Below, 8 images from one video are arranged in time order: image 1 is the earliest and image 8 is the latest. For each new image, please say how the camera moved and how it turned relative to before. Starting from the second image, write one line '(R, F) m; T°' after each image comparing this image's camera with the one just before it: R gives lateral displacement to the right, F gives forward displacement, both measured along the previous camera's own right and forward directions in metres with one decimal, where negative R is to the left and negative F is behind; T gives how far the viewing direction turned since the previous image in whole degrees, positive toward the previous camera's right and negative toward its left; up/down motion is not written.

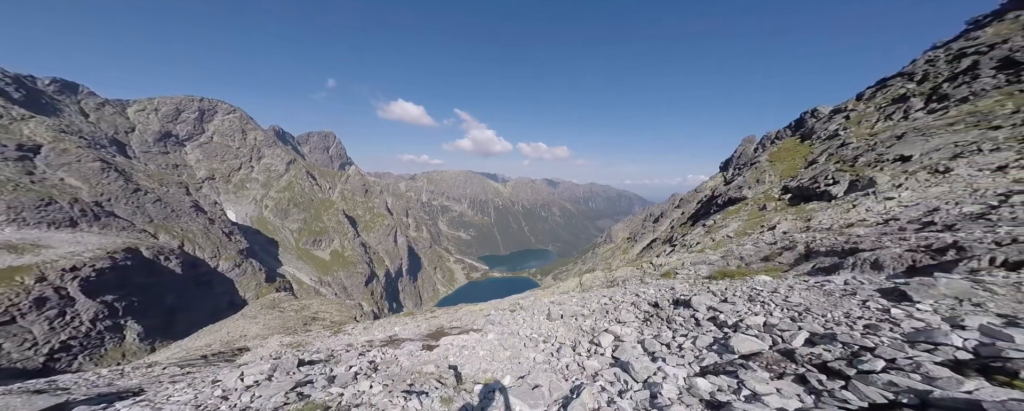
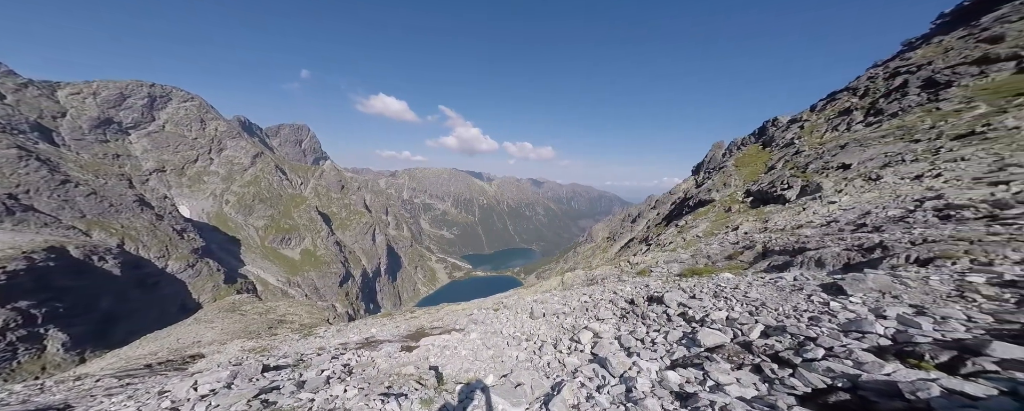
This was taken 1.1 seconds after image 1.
(+0.4, -0.7) m; +3°
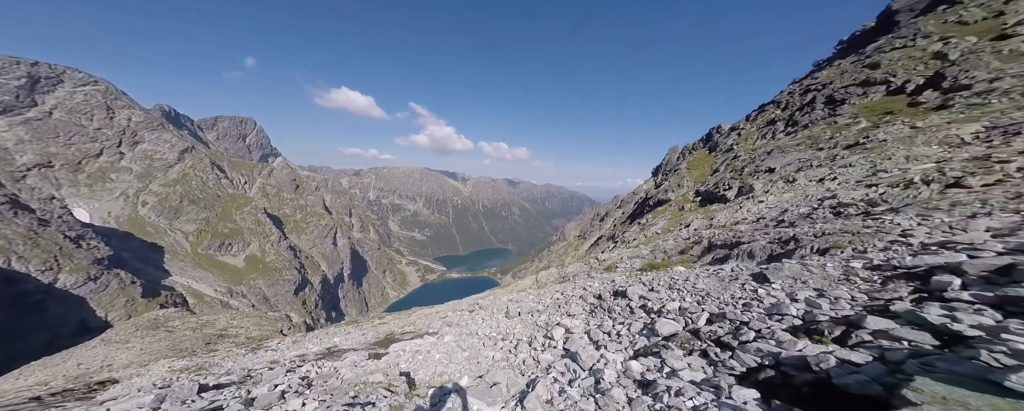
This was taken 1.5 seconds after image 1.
(+0.6, -0.9) m; +4°
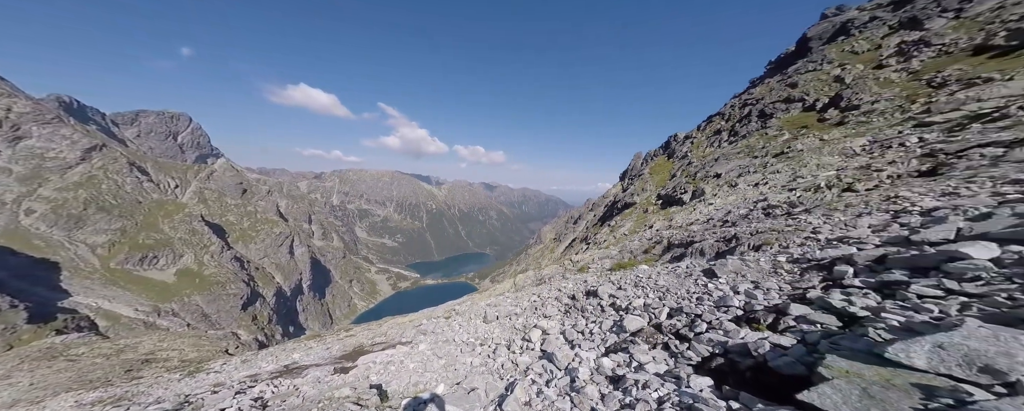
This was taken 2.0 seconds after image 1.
(+0.5, -0.8) m; +4°
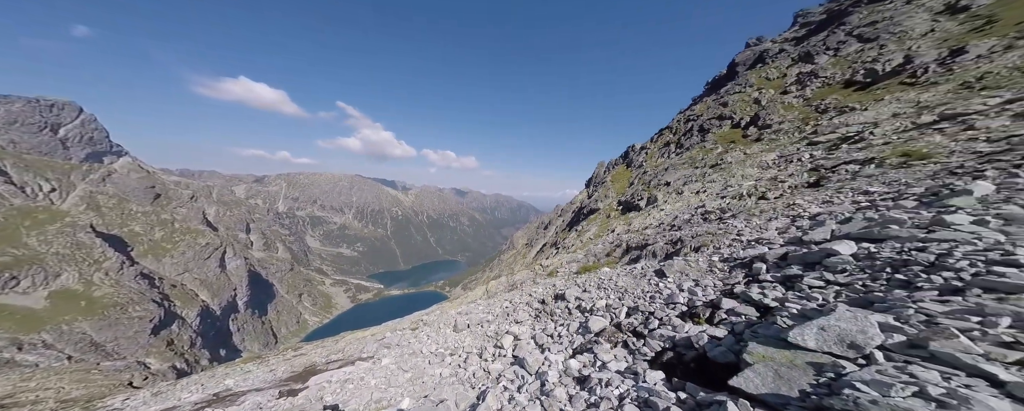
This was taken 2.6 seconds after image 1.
(+0.6, -0.7) m; +5°
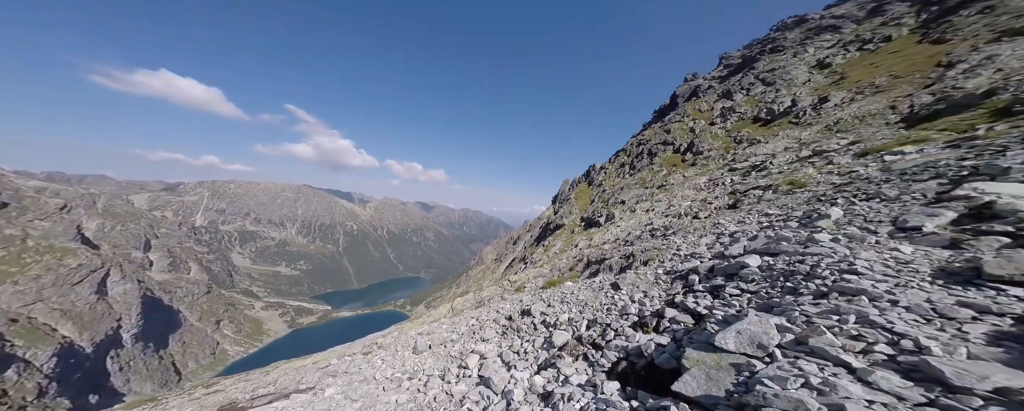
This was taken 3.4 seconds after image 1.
(+0.6, -0.6) m; +5°
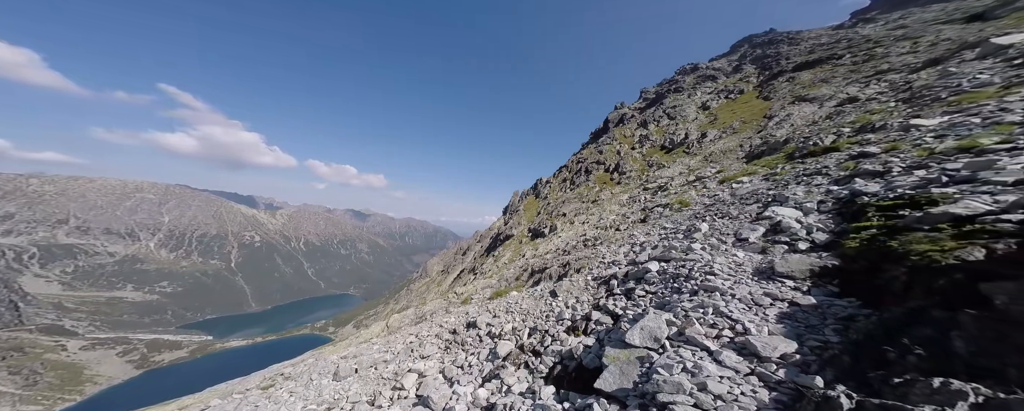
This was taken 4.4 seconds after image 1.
(+0.6, -0.8) m; +8°
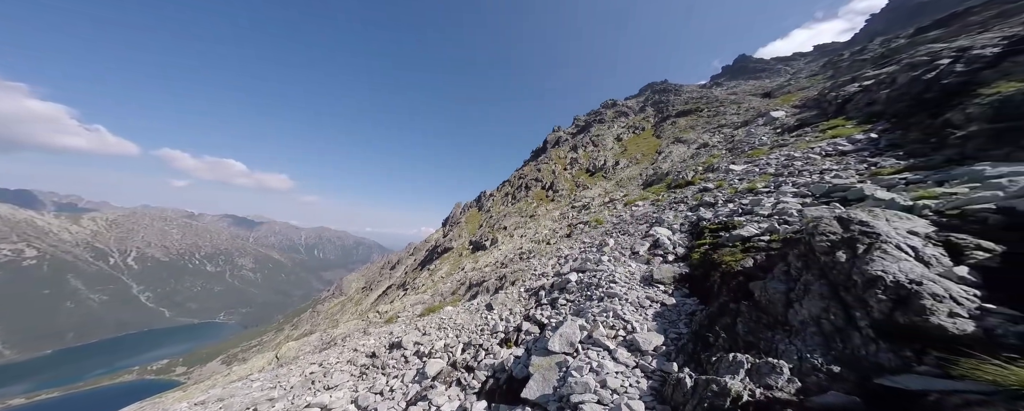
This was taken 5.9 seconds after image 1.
(+0.5, -0.6) m; +9°
